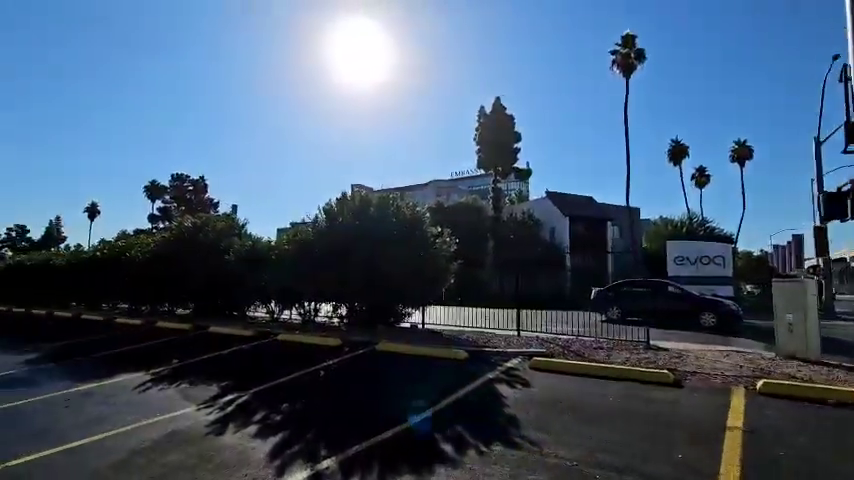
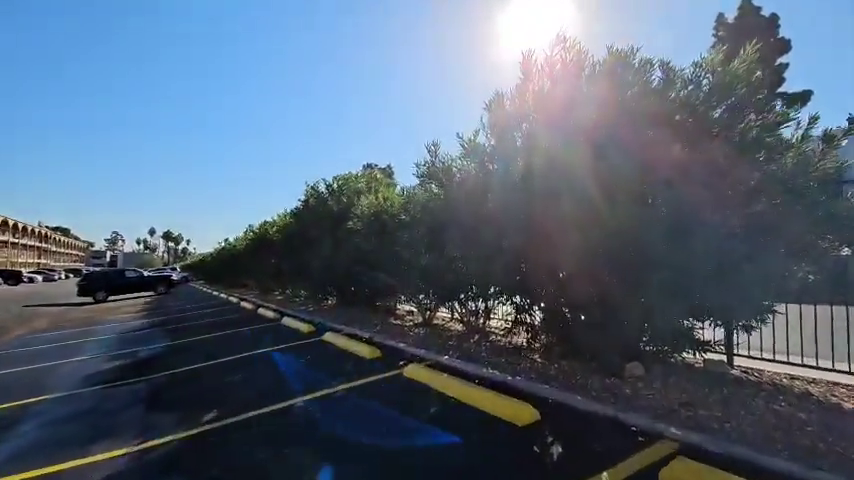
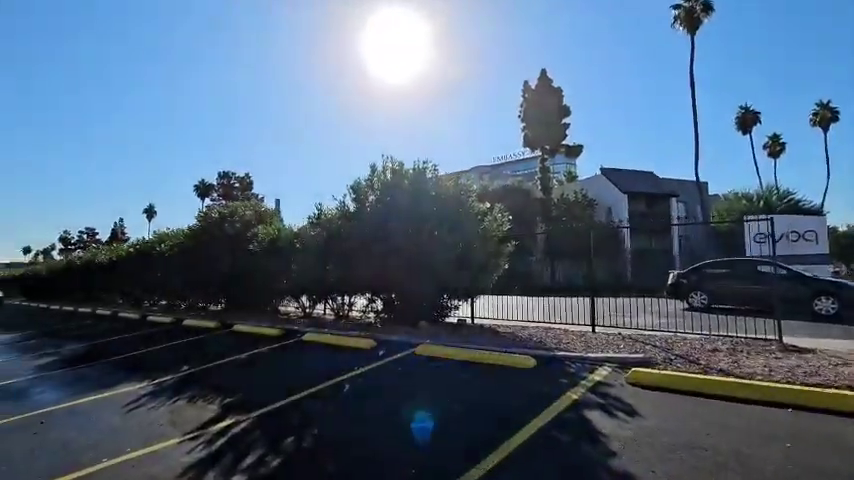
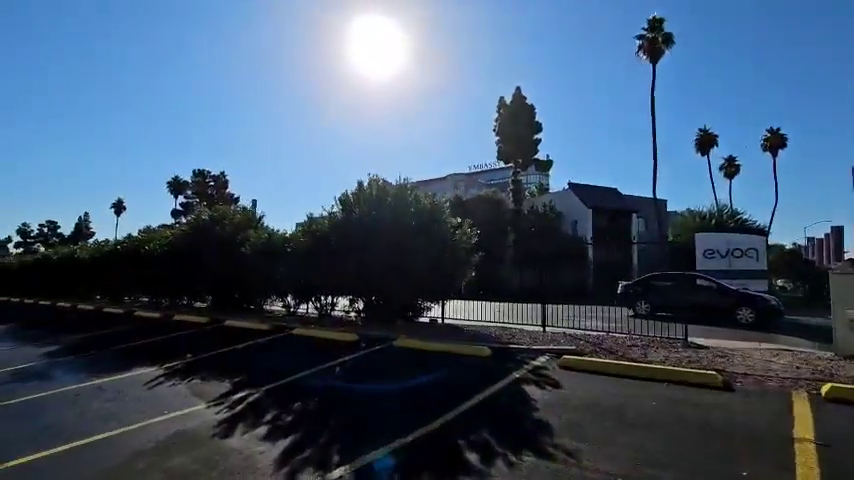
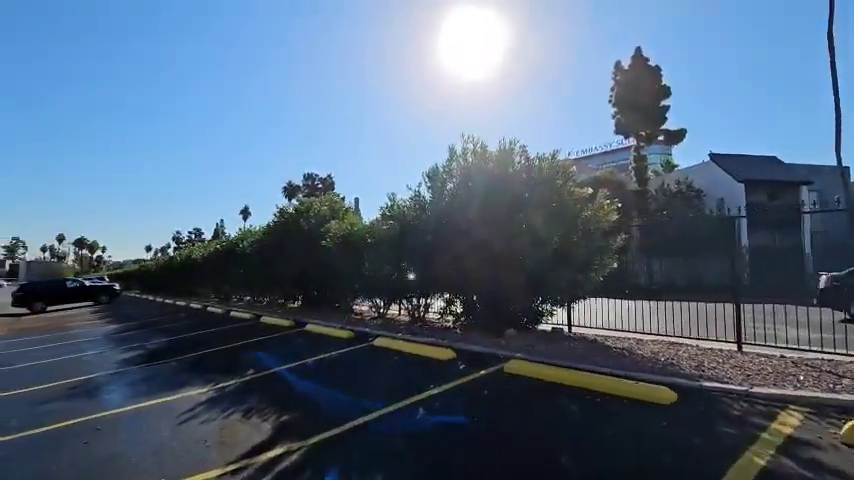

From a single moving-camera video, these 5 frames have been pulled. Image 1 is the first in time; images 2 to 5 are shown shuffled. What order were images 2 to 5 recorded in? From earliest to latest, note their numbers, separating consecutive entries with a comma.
4, 3, 5, 2
